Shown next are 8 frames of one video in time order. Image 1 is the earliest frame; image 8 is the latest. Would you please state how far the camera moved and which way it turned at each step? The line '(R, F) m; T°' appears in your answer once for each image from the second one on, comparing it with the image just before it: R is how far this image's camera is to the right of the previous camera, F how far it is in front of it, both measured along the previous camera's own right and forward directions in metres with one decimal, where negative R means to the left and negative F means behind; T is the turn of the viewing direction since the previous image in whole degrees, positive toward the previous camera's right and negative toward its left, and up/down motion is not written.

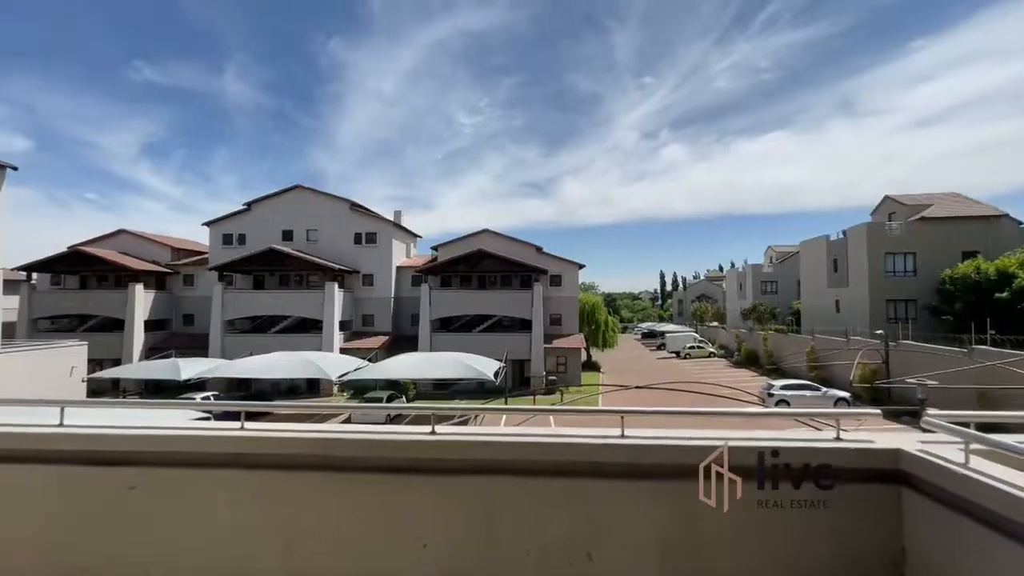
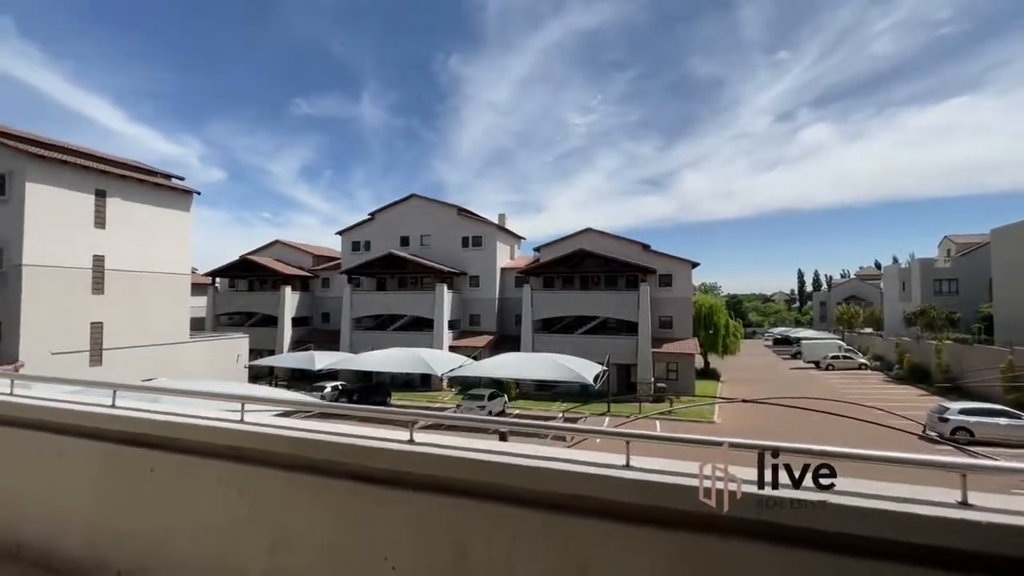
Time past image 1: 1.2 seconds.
(+0.6, +0.4) m; -15°
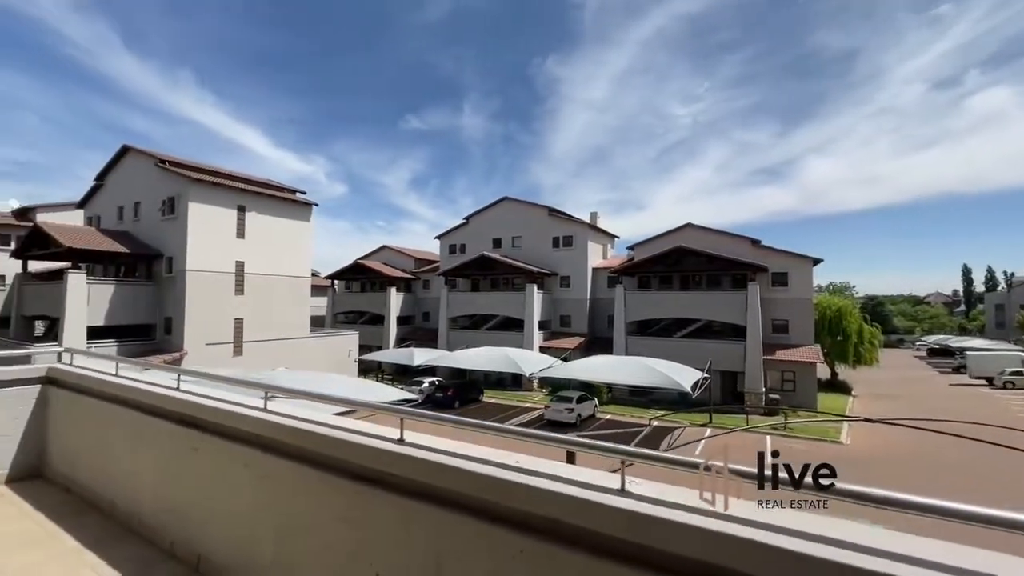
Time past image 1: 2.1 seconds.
(+0.5, +0.3) m; -13°
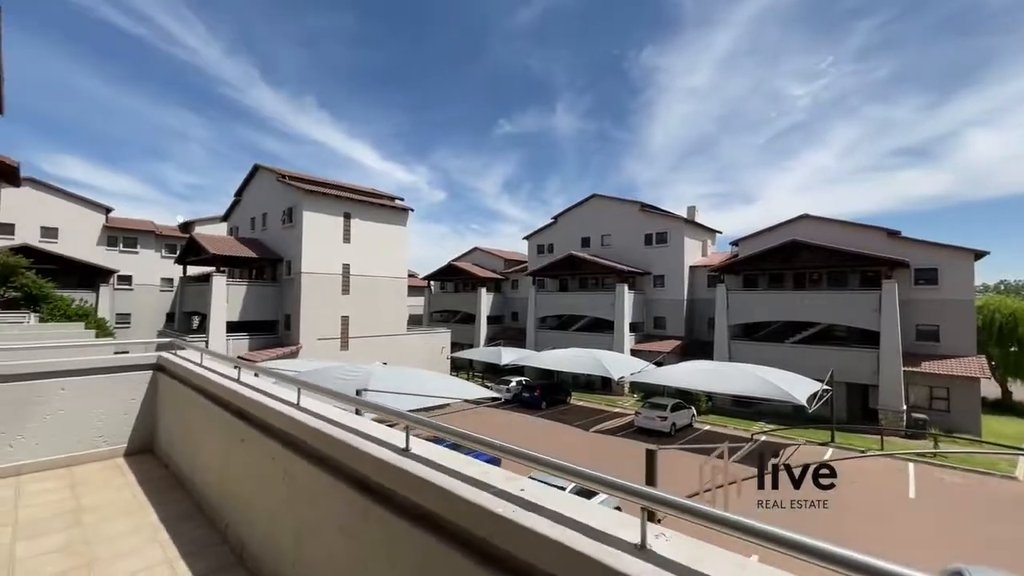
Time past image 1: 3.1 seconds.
(+0.3, +0.4) m; -12°
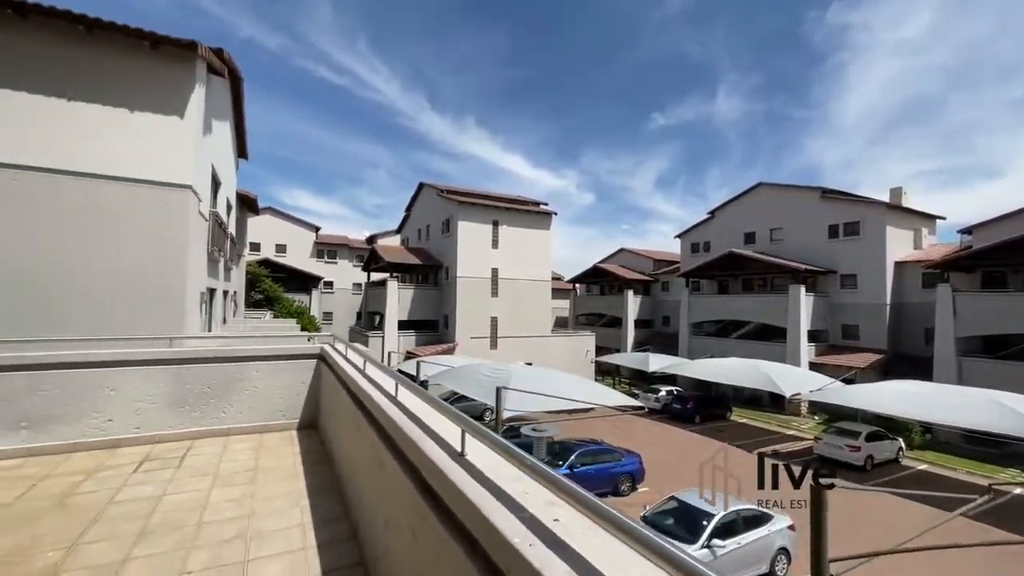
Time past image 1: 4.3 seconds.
(+0.3, +0.3) m; -20°
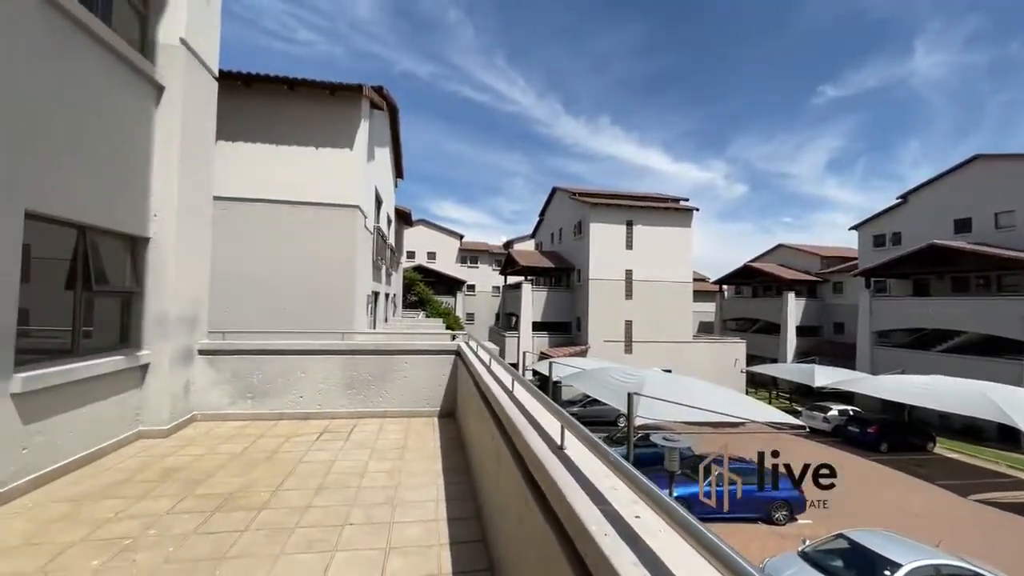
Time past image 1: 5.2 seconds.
(+0.2, -0.1) m; -18°
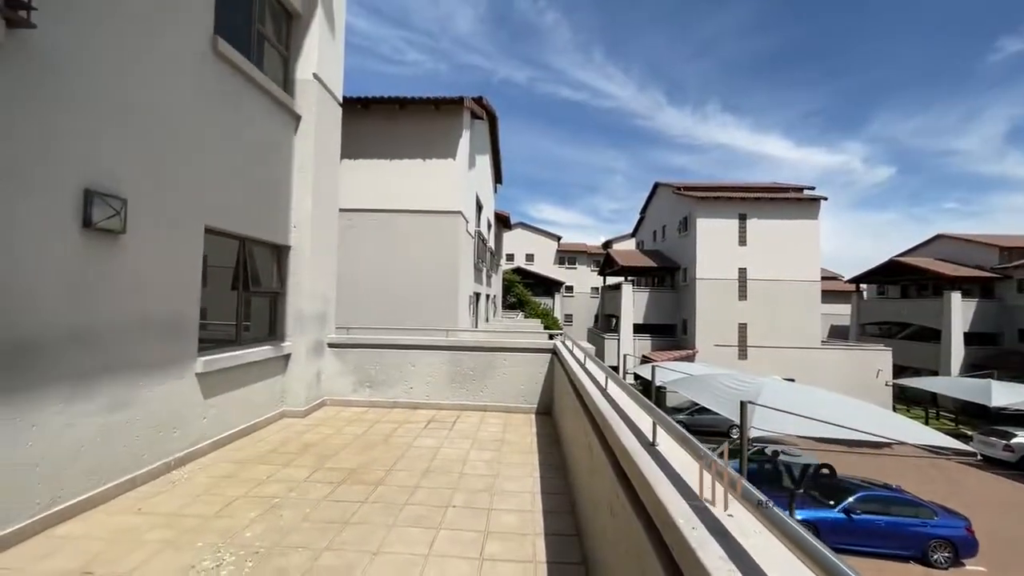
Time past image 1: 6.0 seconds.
(0.0, 0.0) m; -13°
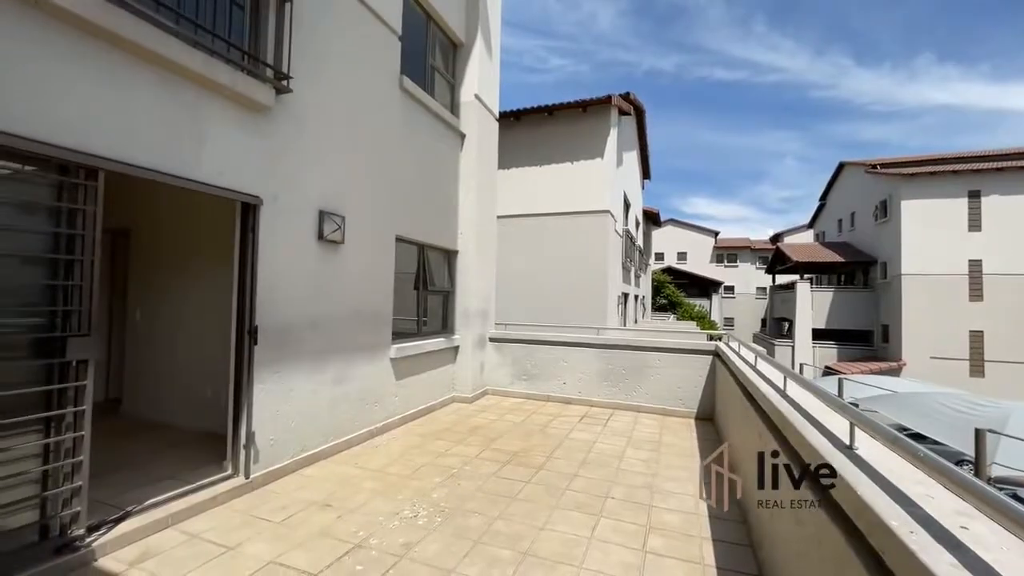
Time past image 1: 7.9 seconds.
(-0.1, -0.1) m; -19°
